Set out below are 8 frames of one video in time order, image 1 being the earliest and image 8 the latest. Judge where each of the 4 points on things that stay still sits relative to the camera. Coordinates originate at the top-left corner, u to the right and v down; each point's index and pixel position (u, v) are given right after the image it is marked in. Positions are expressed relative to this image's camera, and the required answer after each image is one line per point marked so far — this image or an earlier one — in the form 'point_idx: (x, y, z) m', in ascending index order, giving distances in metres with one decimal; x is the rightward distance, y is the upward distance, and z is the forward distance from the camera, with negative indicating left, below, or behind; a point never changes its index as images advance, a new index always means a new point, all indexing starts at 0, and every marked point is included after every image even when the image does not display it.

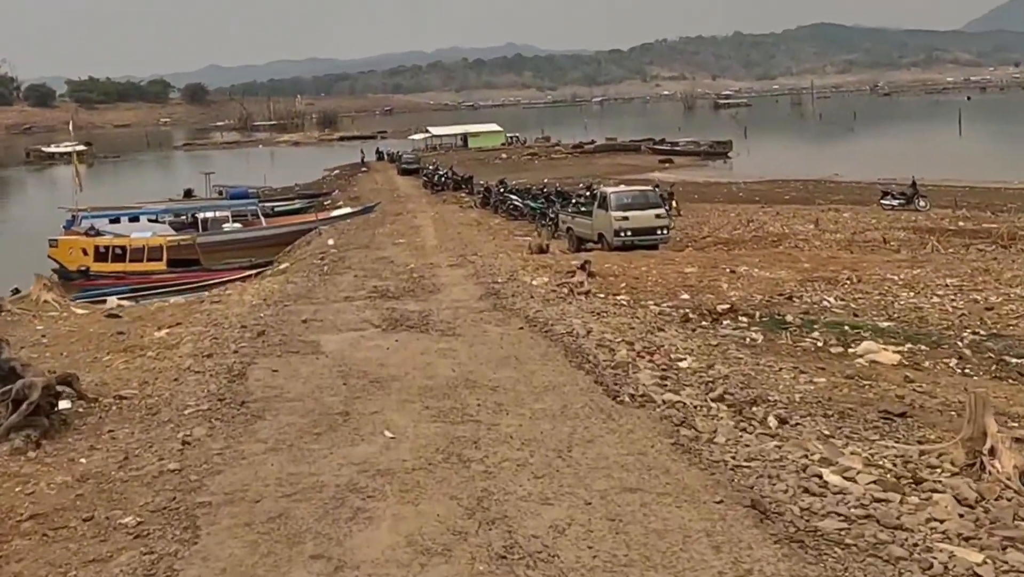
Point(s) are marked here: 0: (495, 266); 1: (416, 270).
0: (-0.3, +0.3, +18.0) m
1: (-1.5, +0.3, +18.6) m
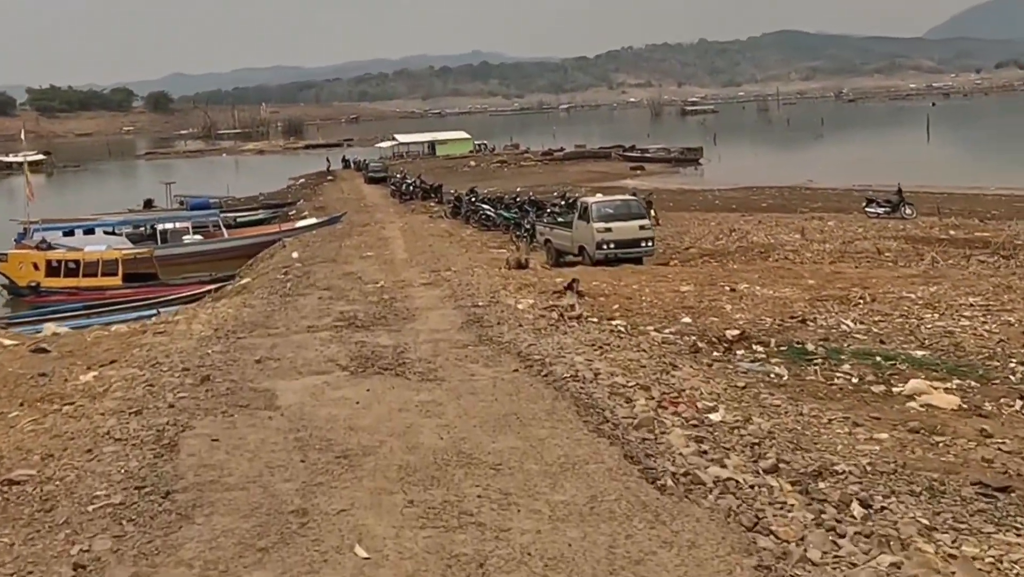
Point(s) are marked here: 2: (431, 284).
0: (-0.6, 0.0, +16.5) m
1: (-1.8, 0.0, +17.1) m
2: (-1.2, +0.1, +17.9) m
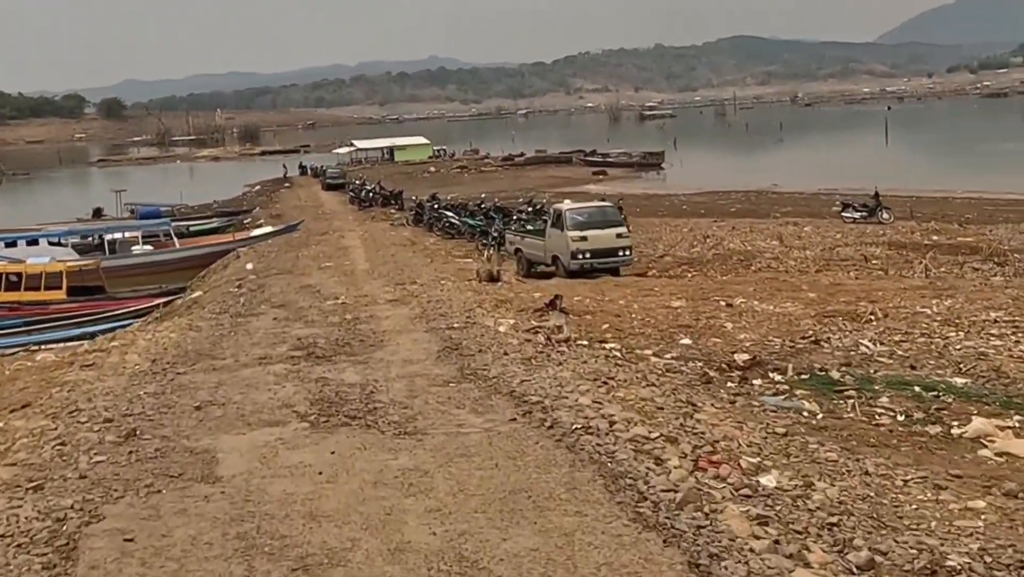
0: (-0.9, -0.2, +15.1) m
1: (-2.1, -0.3, +15.6) m
2: (-1.6, -0.2, +16.4) m
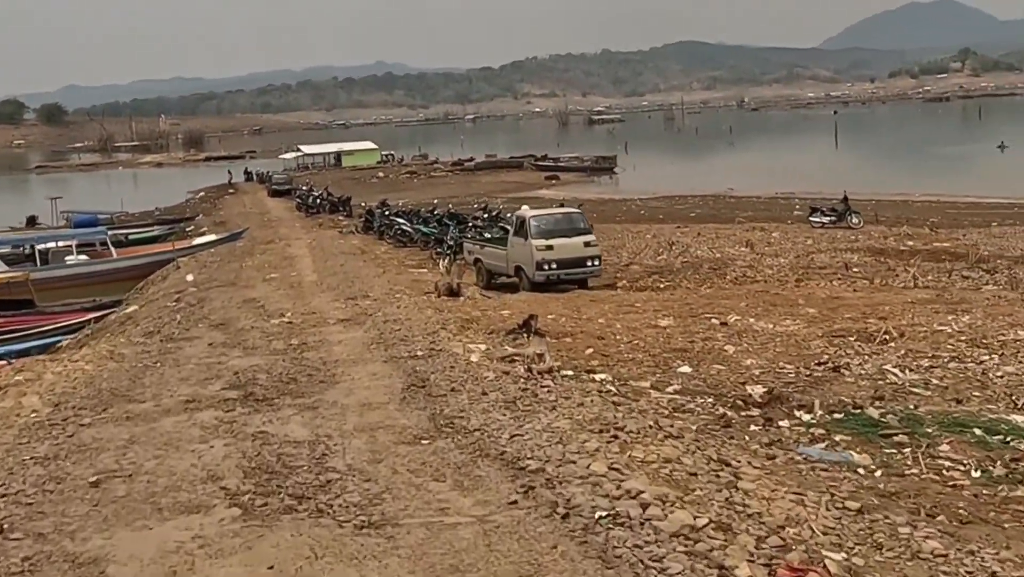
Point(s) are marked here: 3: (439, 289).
0: (-1.2, -0.4, +13.4) m
1: (-2.5, -0.5, +13.9) m
2: (-2.0, -0.4, +14.7) m
3: (-1.1, 0.0, +18.4) m
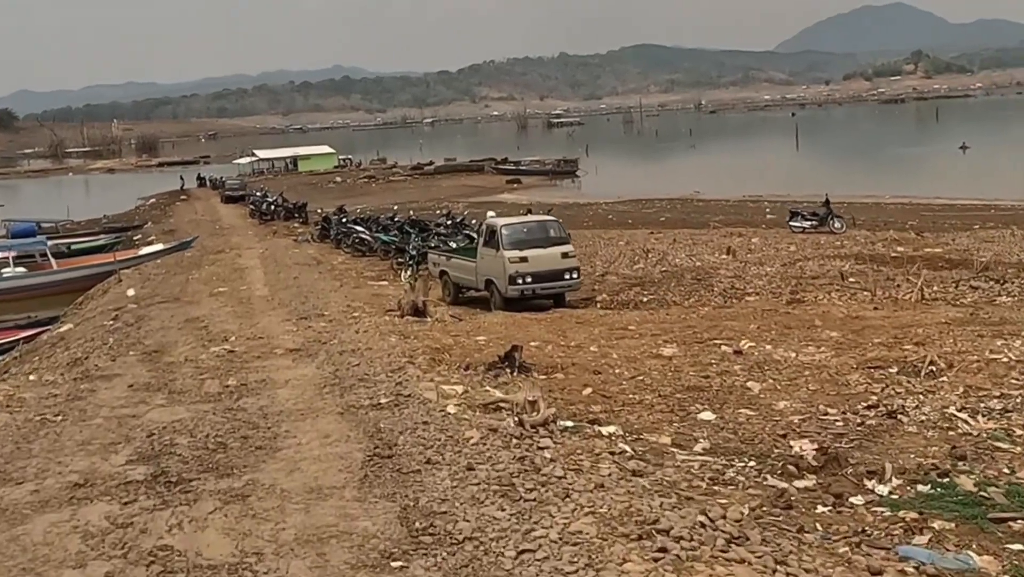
0: (-1.4, -0.6, +11.5) m
1: (-2.7, -0.7, +11.9) m
2: (-2.2, -0.6, +12.7) m
3: (-1.5, -0.3, +16.5) m
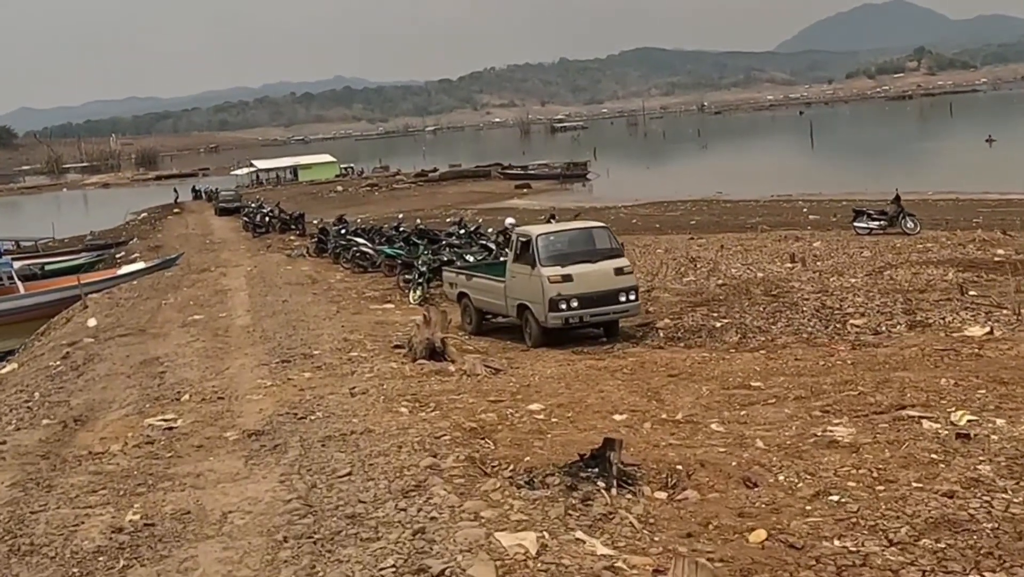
0: (-1.0, -0.9, +7.3) m
1: (-2.3, -1.1, +7.7) m
2: (-1.8, -1.0, +8.6) m
3: (-1.0, -0.6, +12.3) m
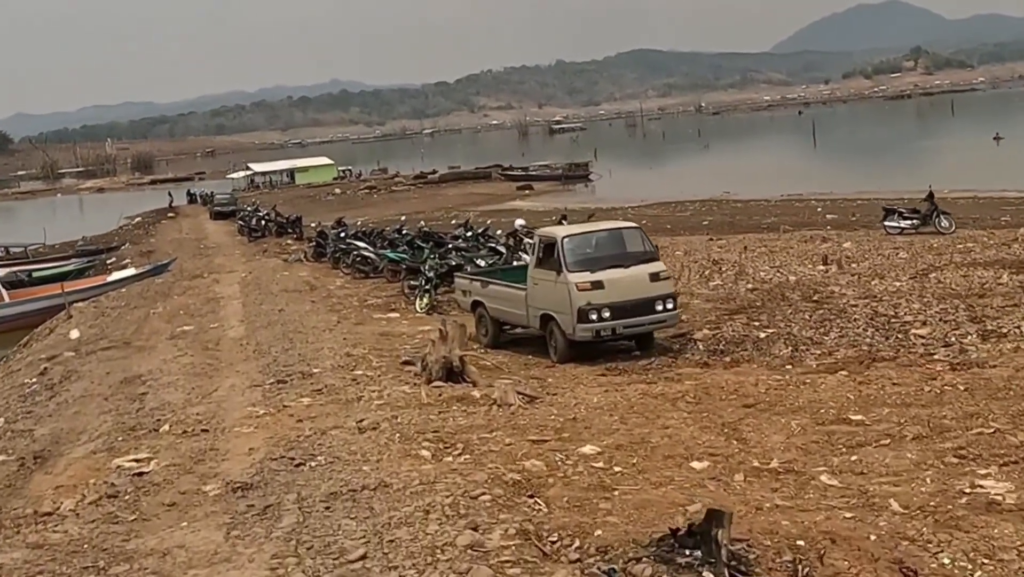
0: (-0.7, -1.0, +5.7) m
1: (-2.0, -1.2, +6.1) m
2: (-1.5, -1.1, +7.0) m
3: (-0.7, -0.7, +10.7) m
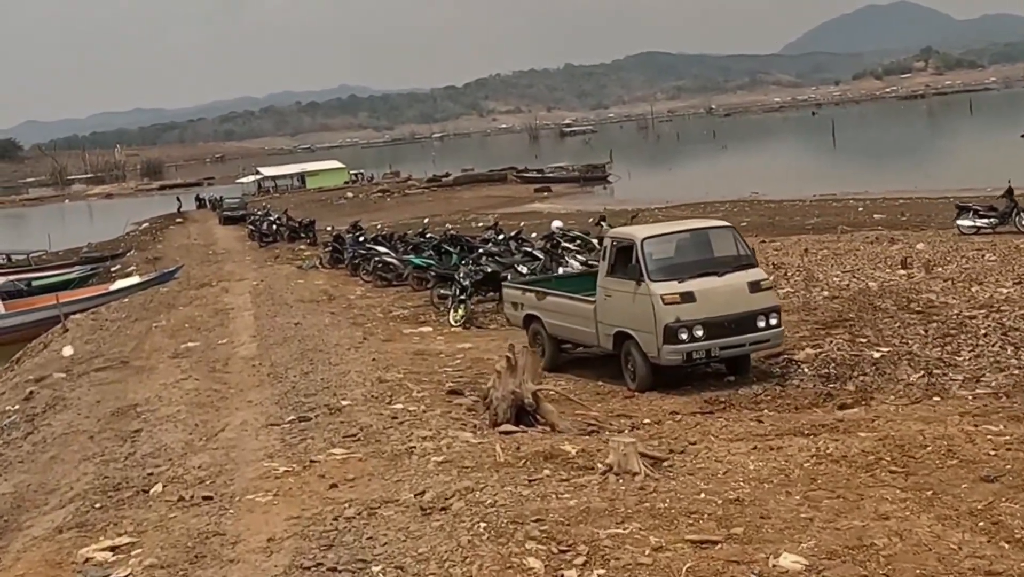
0: (-0.1, -1.1, +3.4) m
1: (-1.4, -1.3, +3.8) m
2: (-0.9, -1.2, +4.6) m
3: (-0.1, -0.8, +8.4) m
